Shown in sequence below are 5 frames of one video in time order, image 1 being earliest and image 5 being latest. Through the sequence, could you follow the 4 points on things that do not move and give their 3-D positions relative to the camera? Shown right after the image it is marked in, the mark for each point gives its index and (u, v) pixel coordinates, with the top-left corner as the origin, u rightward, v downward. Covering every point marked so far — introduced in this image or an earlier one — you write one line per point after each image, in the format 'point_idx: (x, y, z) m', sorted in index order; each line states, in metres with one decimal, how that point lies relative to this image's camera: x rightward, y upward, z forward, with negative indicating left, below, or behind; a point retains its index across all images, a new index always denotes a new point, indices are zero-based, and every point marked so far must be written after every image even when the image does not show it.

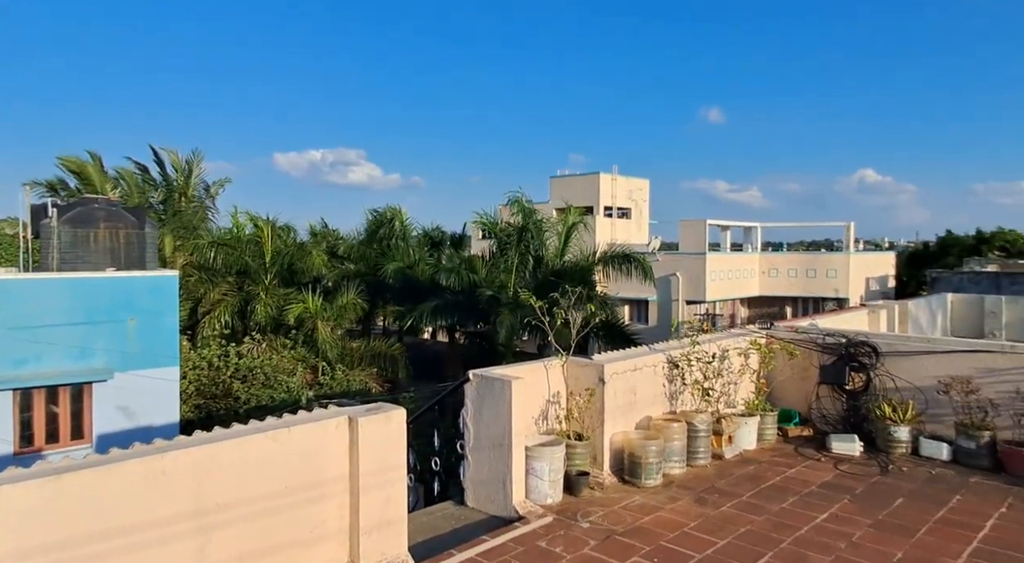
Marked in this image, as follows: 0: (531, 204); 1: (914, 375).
0: (+0.5, +1.5, +15.8) m
1: (+4.3, -1.0, +8.4) m
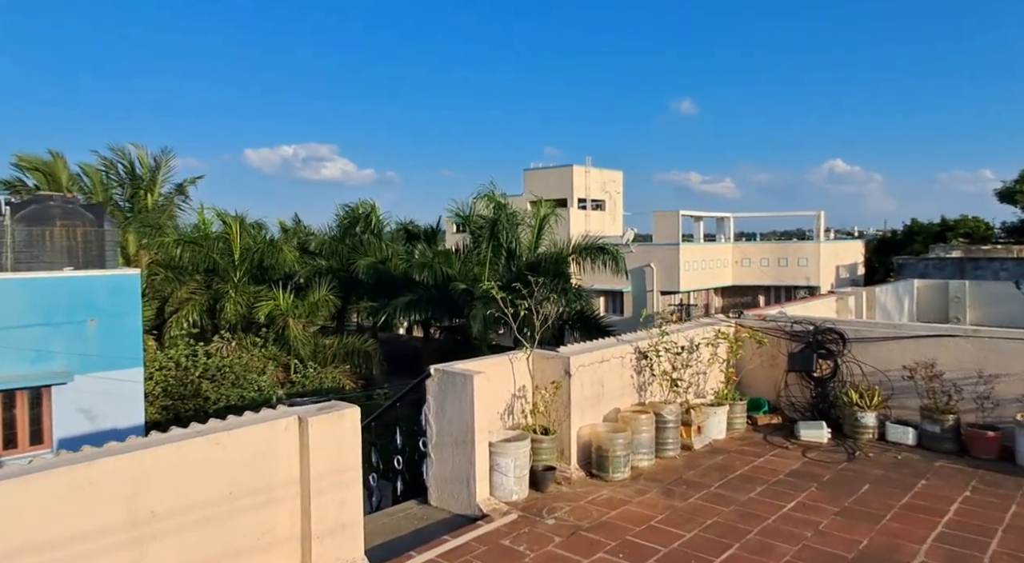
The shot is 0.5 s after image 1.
0: (-0.1, +1.7, +15.6) m
1: (+3.9, -0.9, +8.4) m
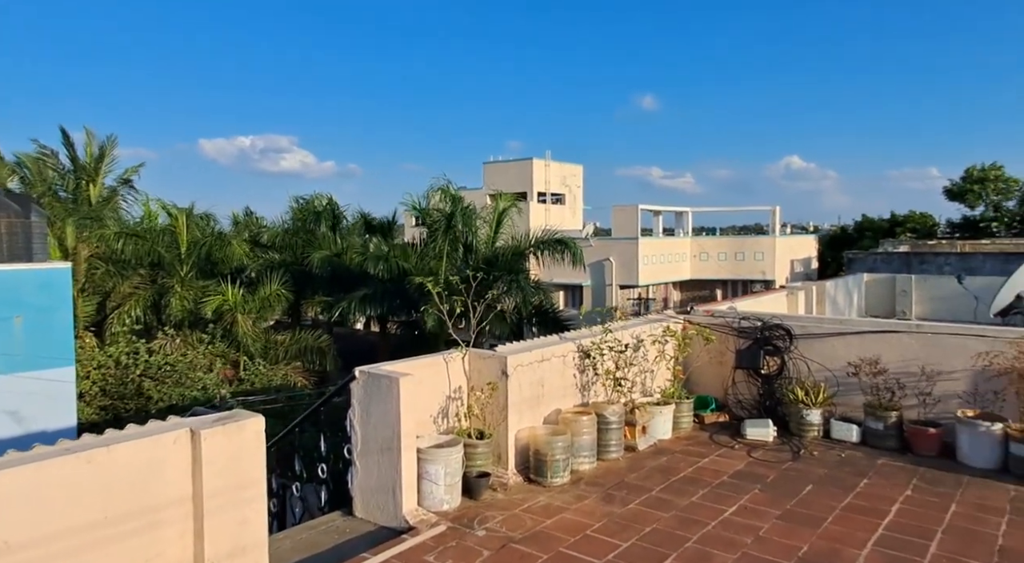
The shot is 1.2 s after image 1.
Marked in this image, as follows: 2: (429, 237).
0: (-1.0, +1.8, +15.3) m
1: (+3.3, -0.8, +8.3) m
2: (-1.6, +0.9, +15.4) m
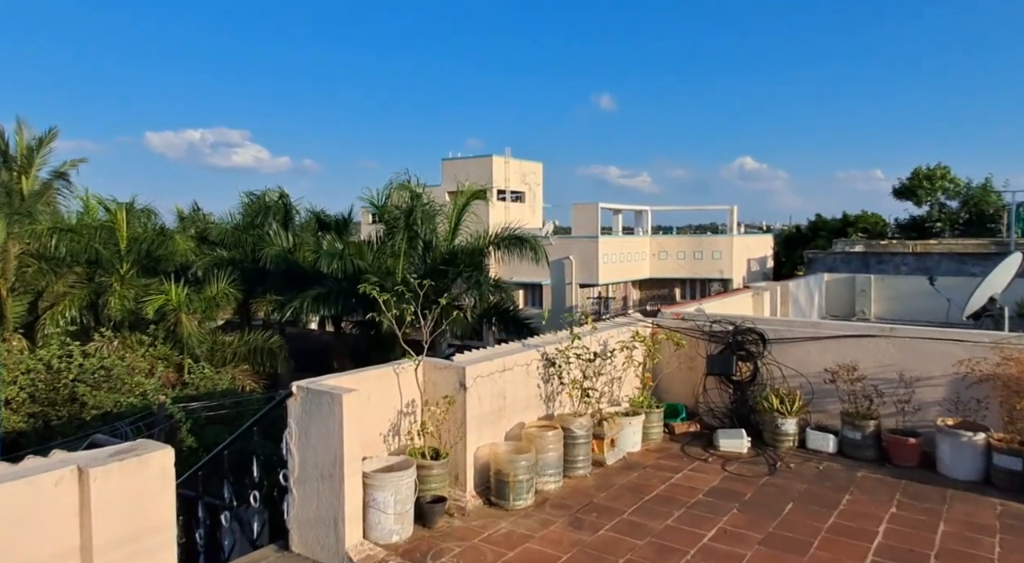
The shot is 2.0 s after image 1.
0: (-1.8, +1.8, +14.6) m
1: (+2.9, -0.8, +7.9) m
2: (-2.4, +0.9, +14.7) m
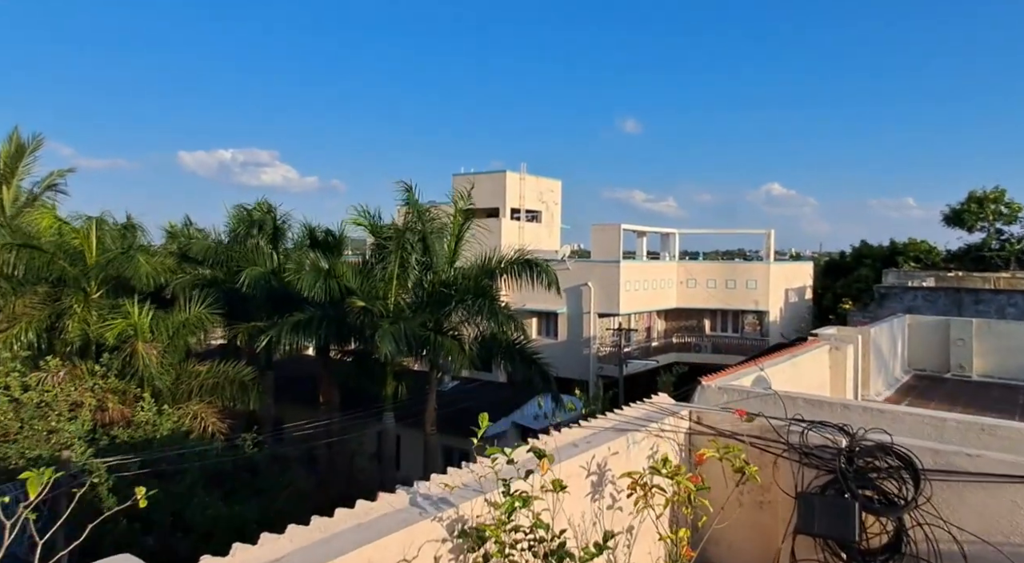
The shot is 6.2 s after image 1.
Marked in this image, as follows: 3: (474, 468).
0: (-2.0, +1.3, +10.8) m
1: (+2.4, -1.2, +3.9) m
2: (-2.6, +0.4, +10.9) m
3: (-0.2, -0.8, +3.4) m
